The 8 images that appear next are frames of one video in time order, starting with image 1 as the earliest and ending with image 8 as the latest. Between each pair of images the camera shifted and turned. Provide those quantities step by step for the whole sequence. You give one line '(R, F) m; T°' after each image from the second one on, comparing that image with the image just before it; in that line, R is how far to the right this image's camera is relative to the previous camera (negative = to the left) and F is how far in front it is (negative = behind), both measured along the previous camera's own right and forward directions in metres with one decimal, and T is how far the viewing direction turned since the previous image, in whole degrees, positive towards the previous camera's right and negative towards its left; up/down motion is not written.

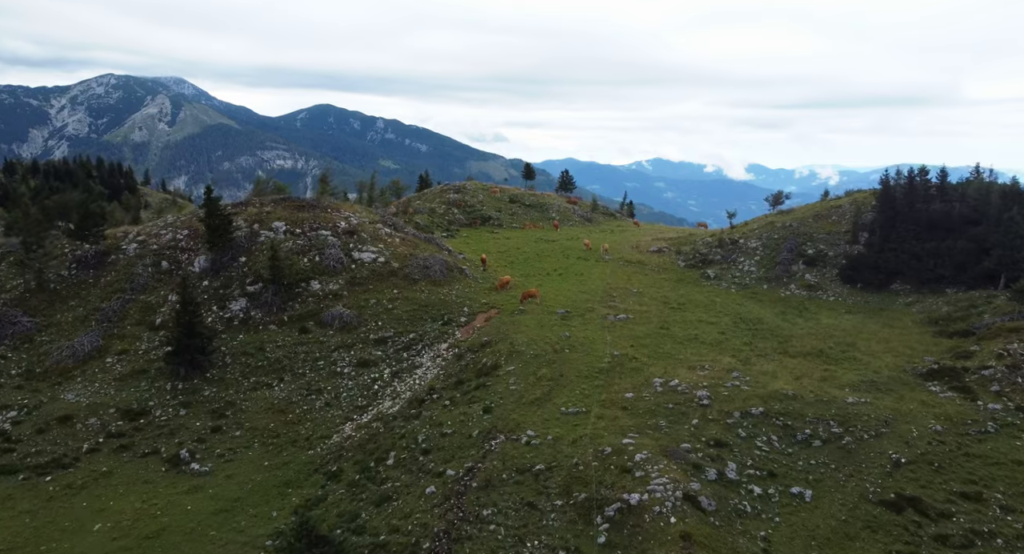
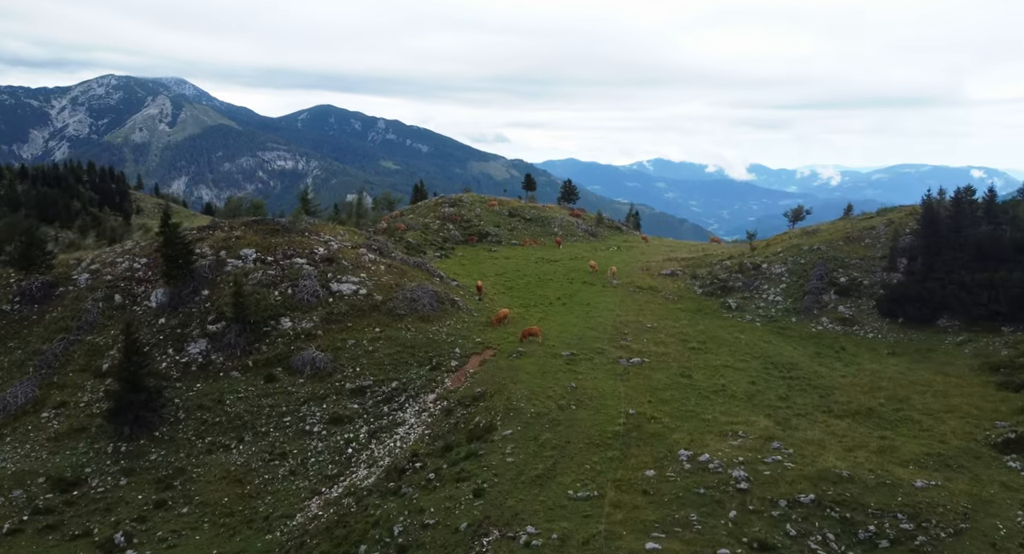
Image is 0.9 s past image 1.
(+0.2, +6.0) m; 0°
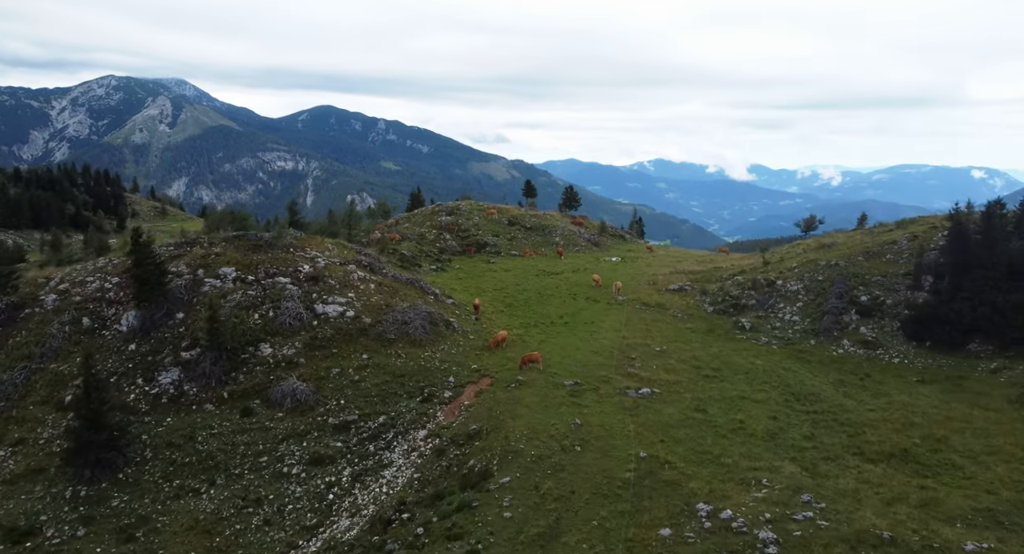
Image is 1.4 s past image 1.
(+0.1, +3.3) m; 0°
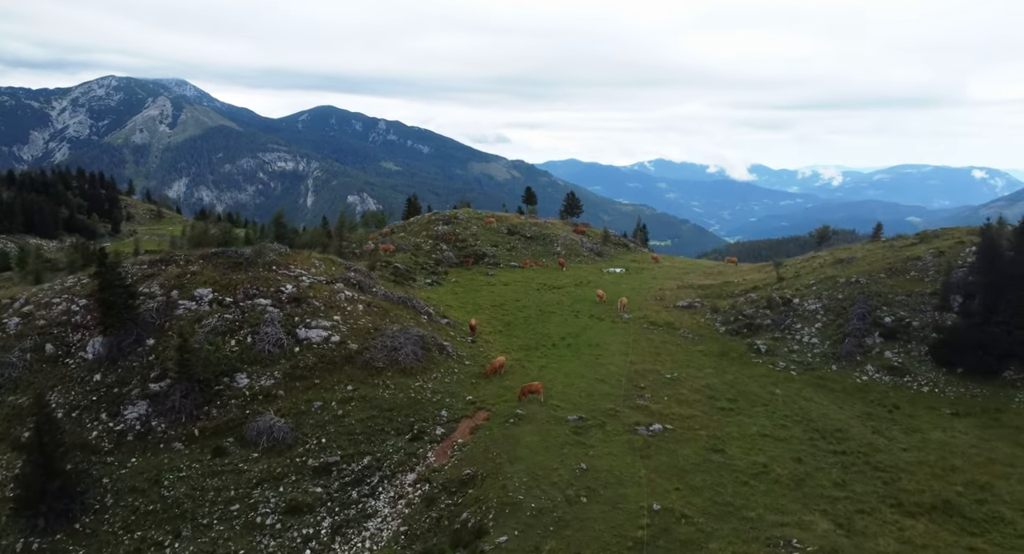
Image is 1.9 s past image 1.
(+0.1, +3.3) m; 0°
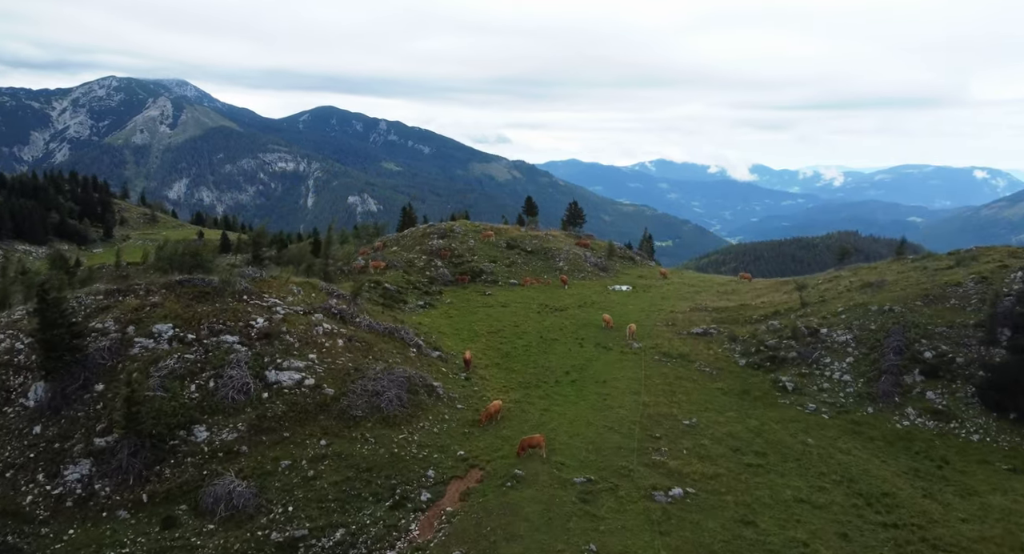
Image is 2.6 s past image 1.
(+0.2, +4.6) m; 0°
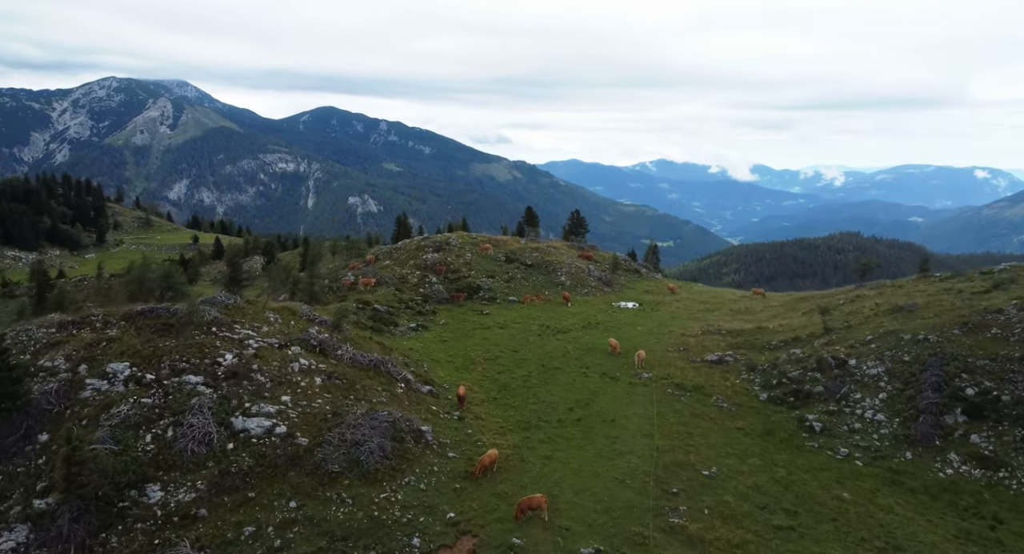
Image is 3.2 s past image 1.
(+0.1, +4.0) m; 0°
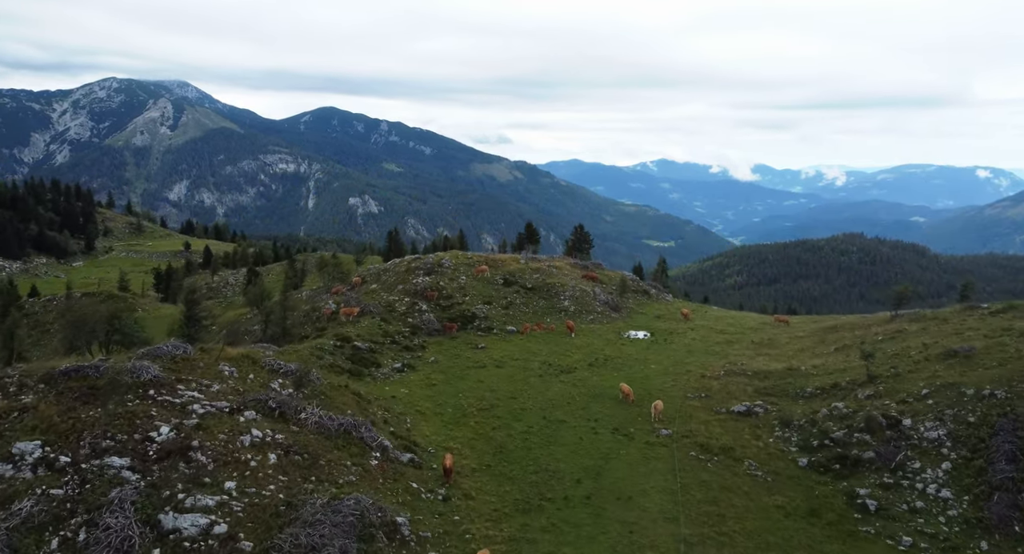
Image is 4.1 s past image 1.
(+0.2, +6.0) m; 0°
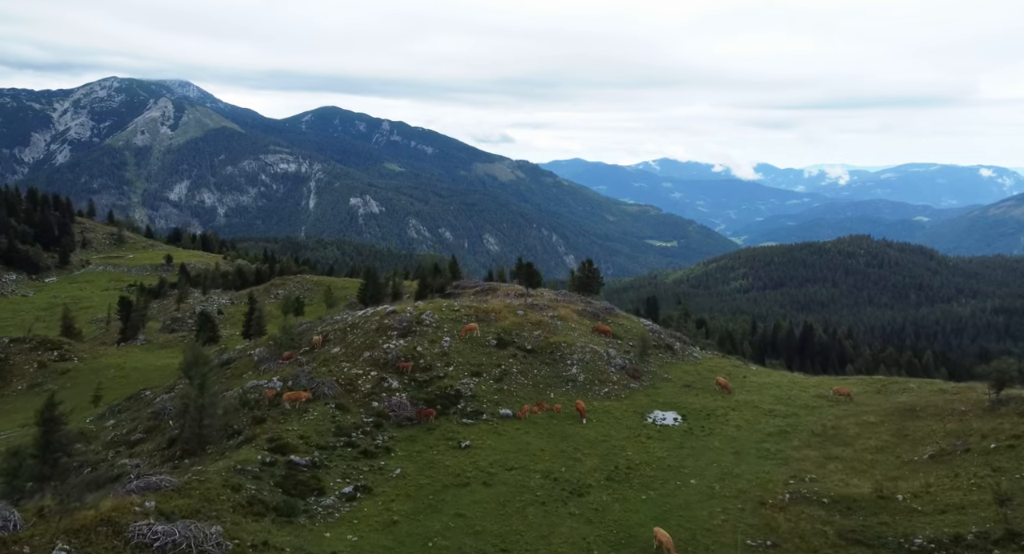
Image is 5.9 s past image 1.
(+0.5, +12.0) m; 0°
